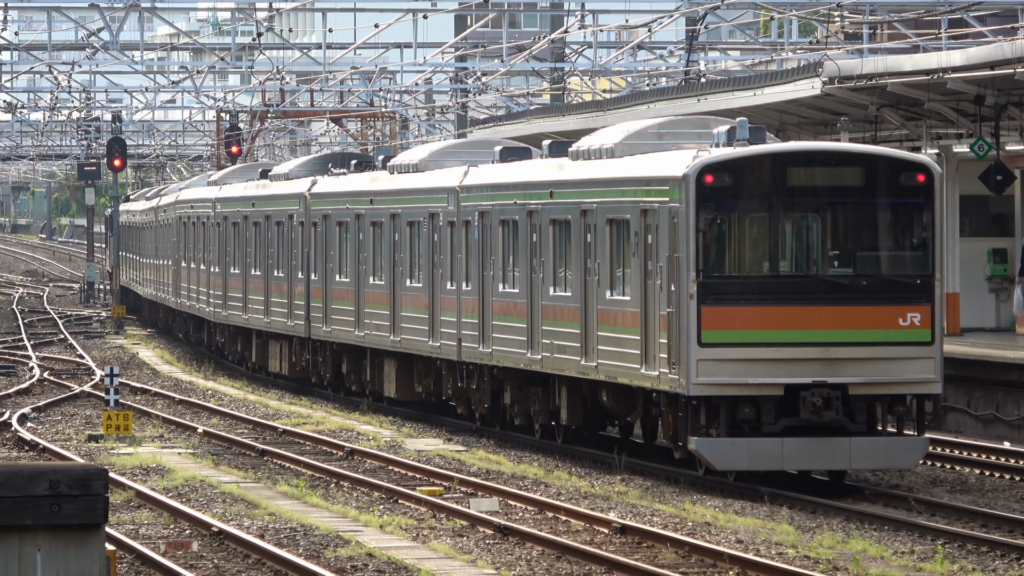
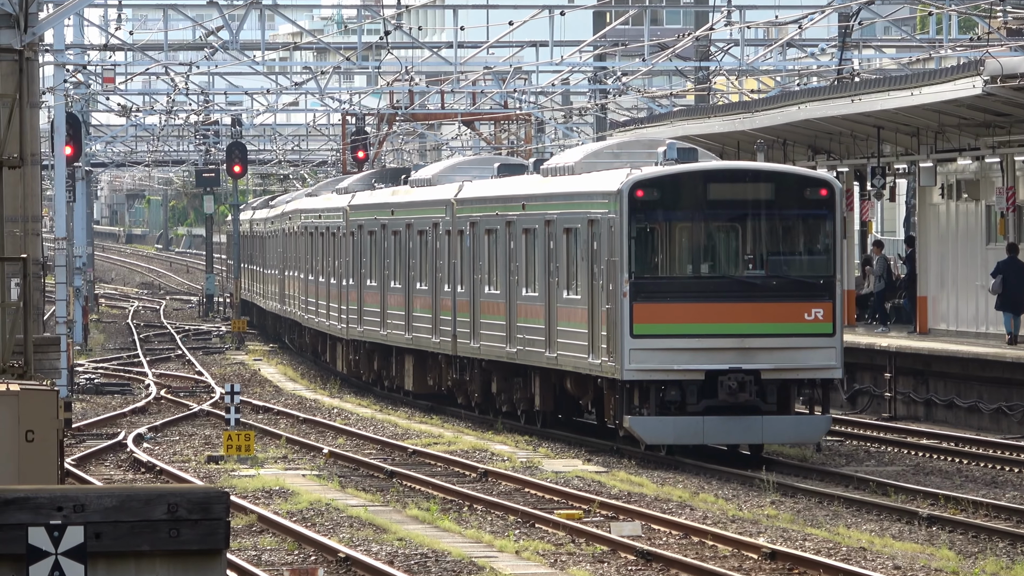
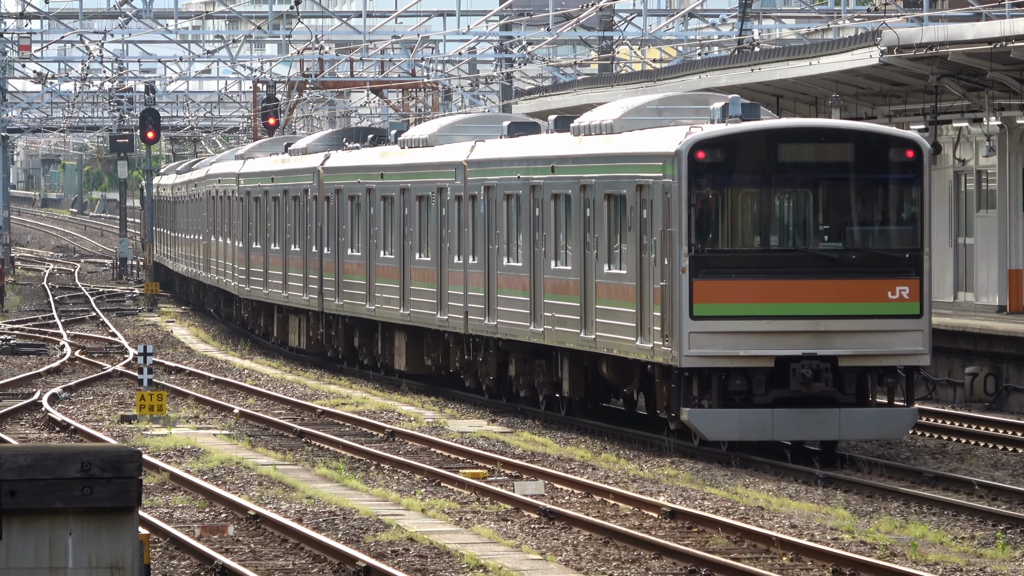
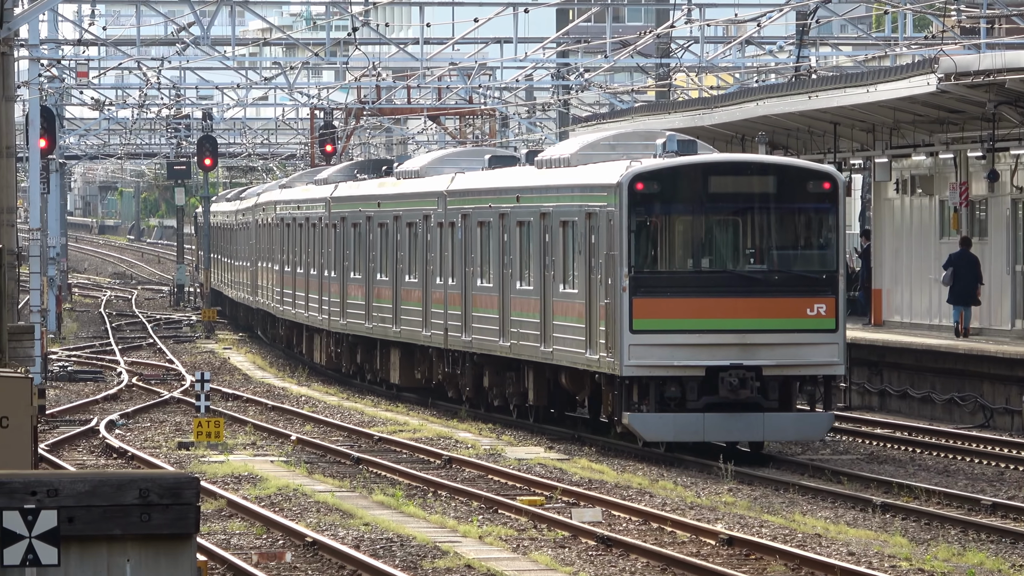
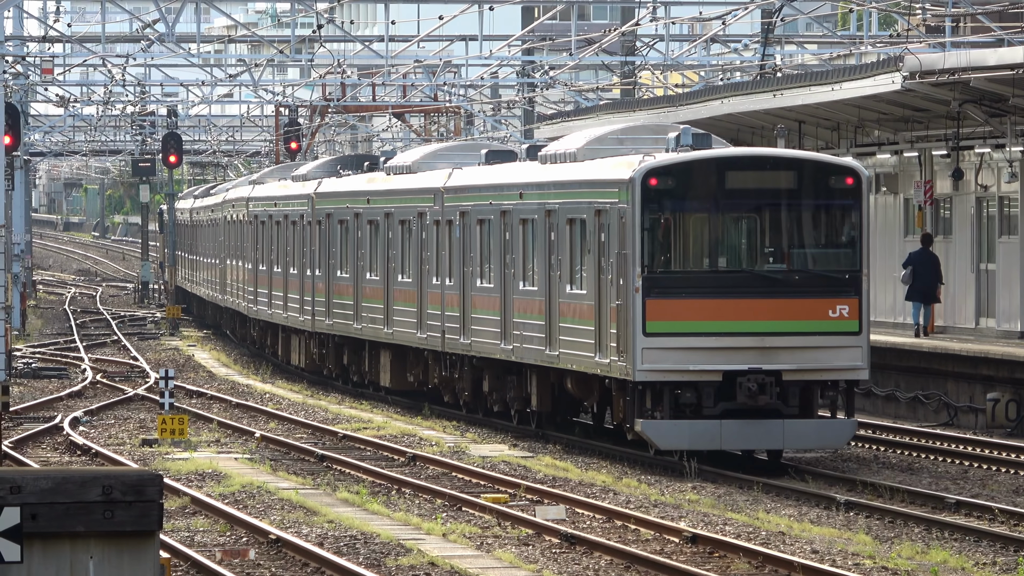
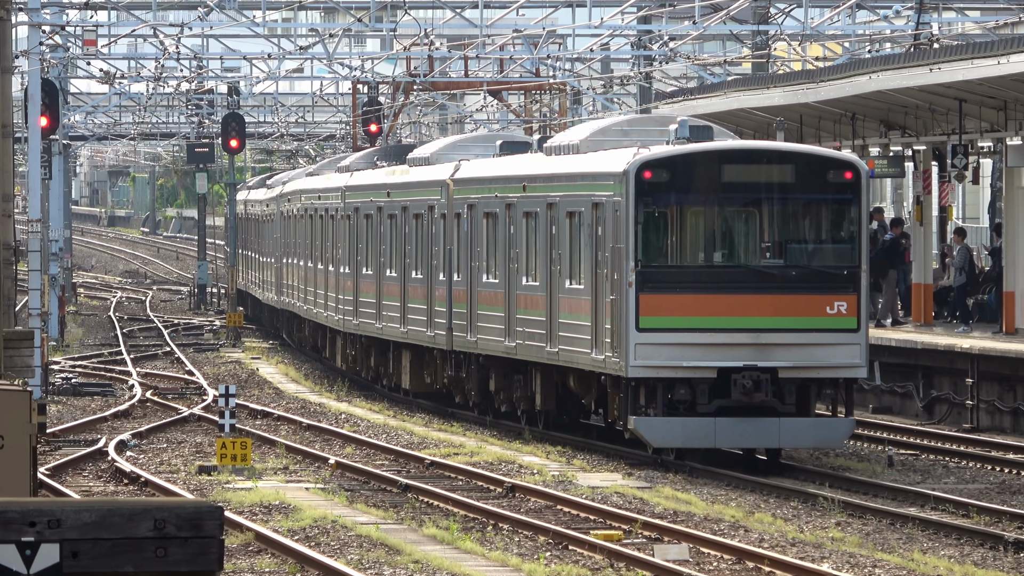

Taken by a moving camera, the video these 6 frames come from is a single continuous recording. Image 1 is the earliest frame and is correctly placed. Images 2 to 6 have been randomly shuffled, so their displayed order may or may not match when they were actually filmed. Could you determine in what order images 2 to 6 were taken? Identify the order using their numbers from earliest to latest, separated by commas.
3, 5, 4, 2, 6
